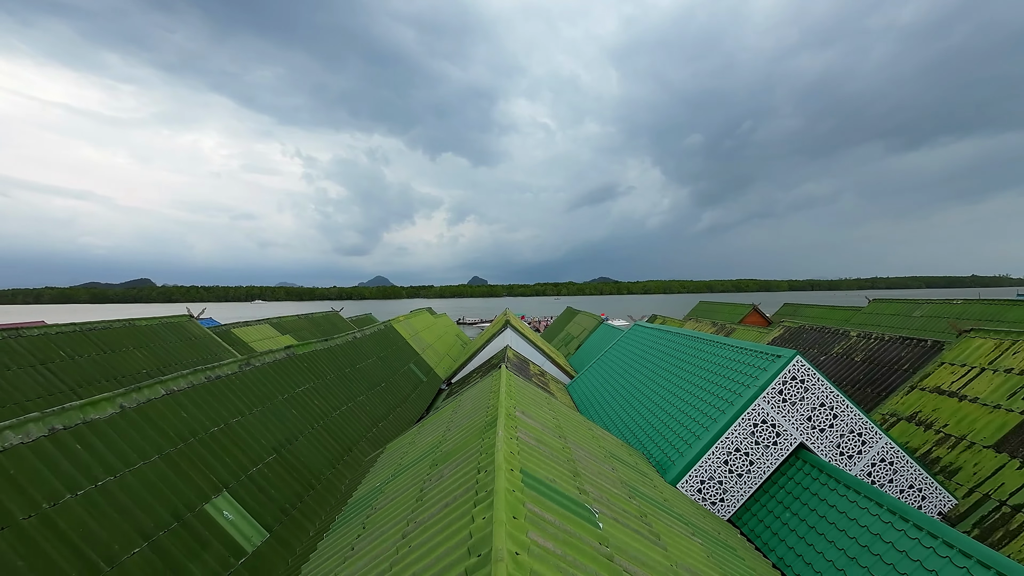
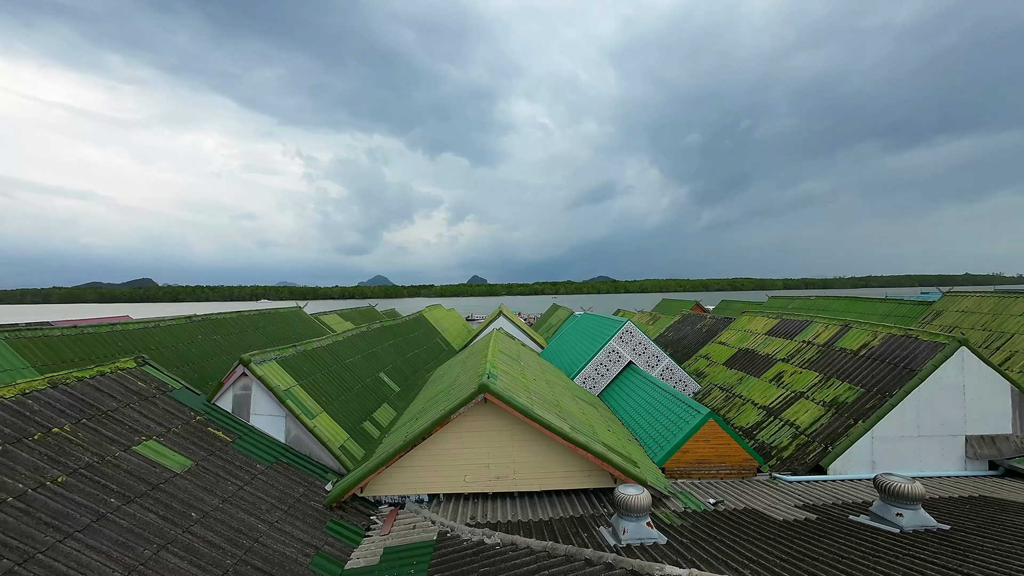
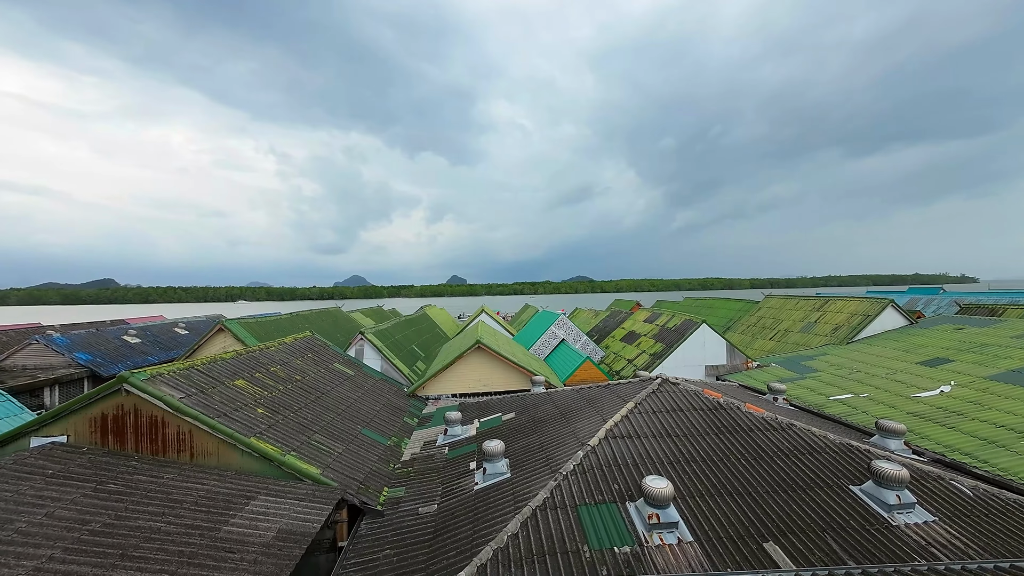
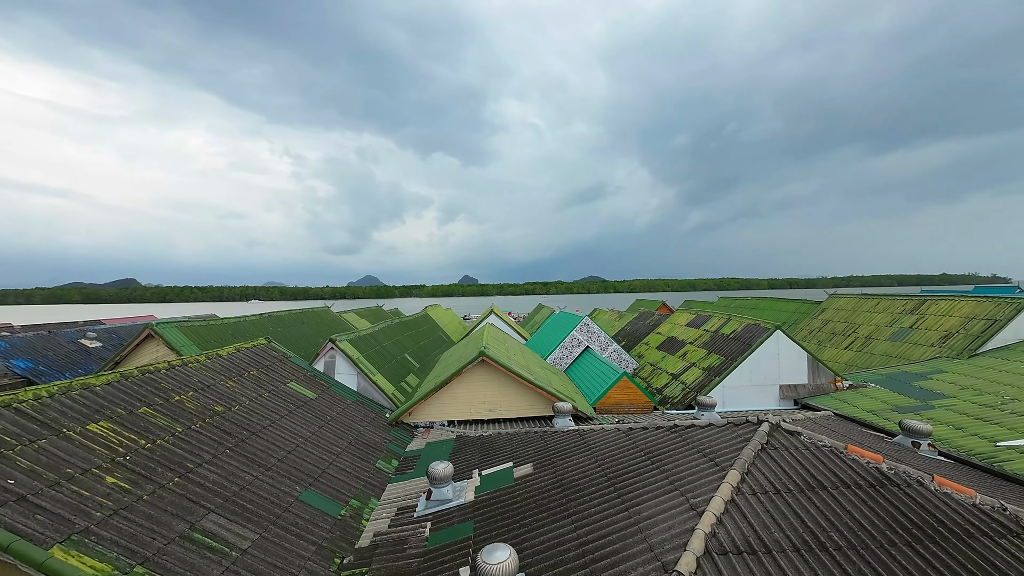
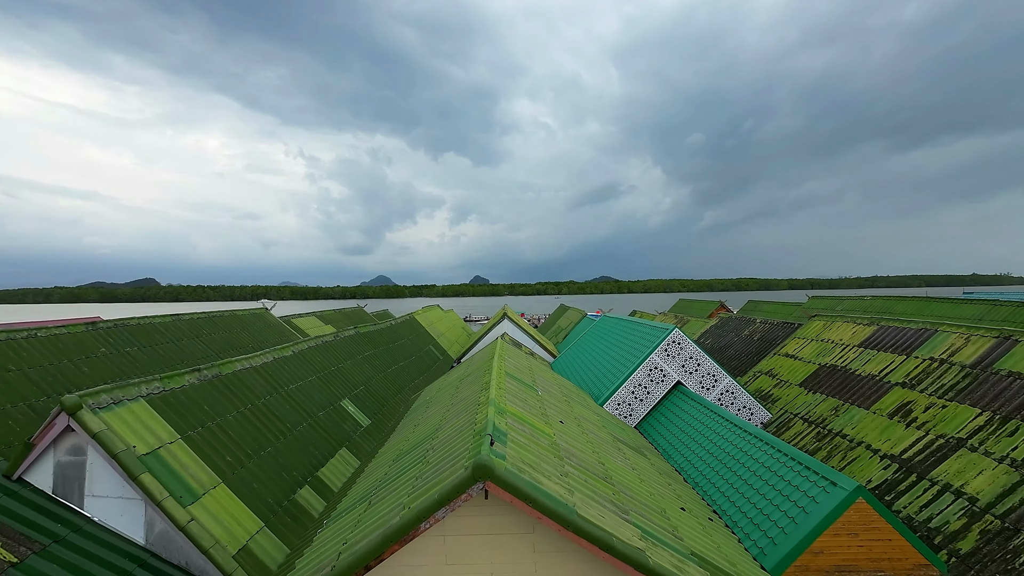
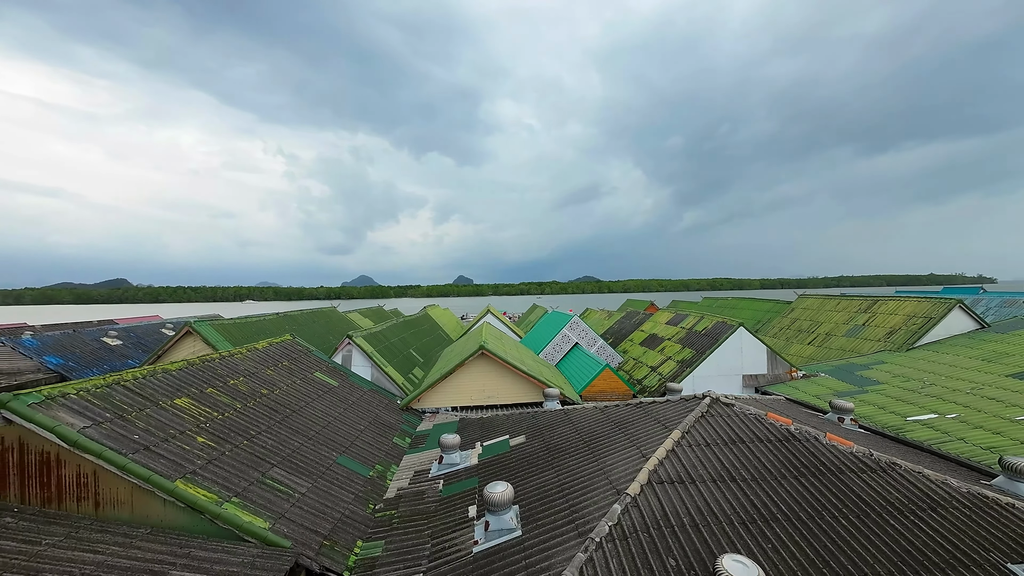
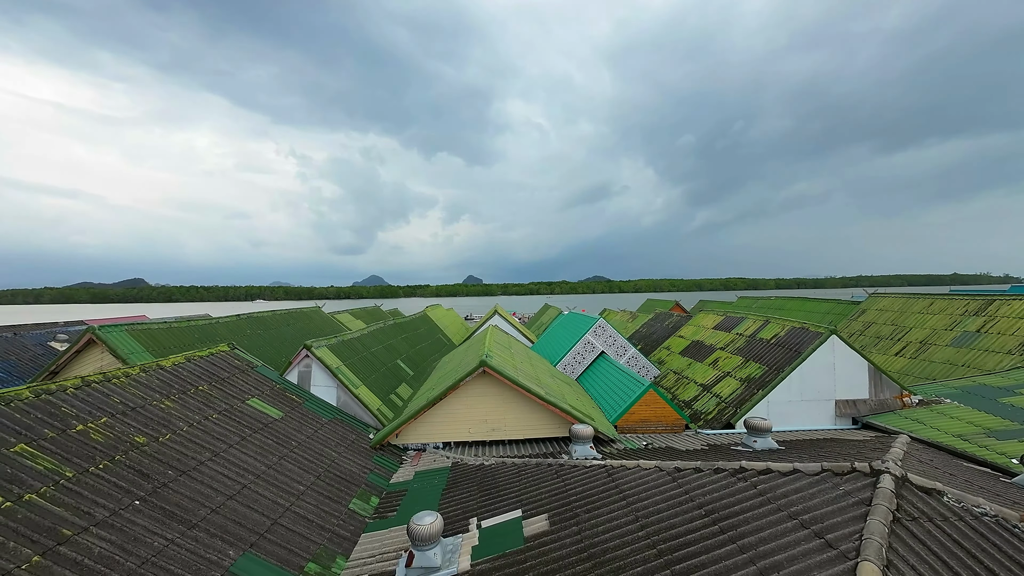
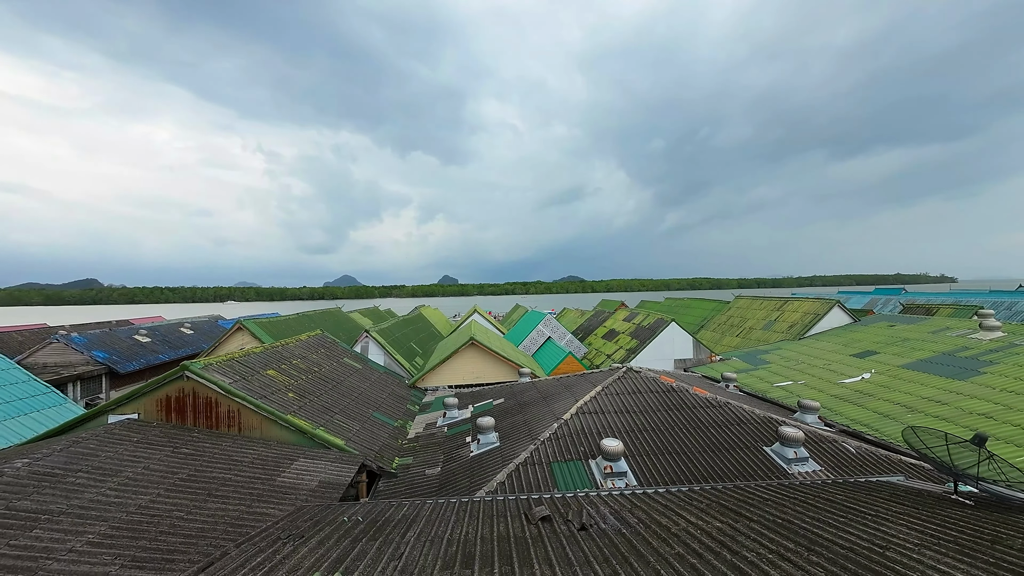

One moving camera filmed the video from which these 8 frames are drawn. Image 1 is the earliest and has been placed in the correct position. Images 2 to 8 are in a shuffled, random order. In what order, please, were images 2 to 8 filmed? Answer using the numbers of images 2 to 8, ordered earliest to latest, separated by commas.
5, 2, 7, 4, 6, 3, 8
